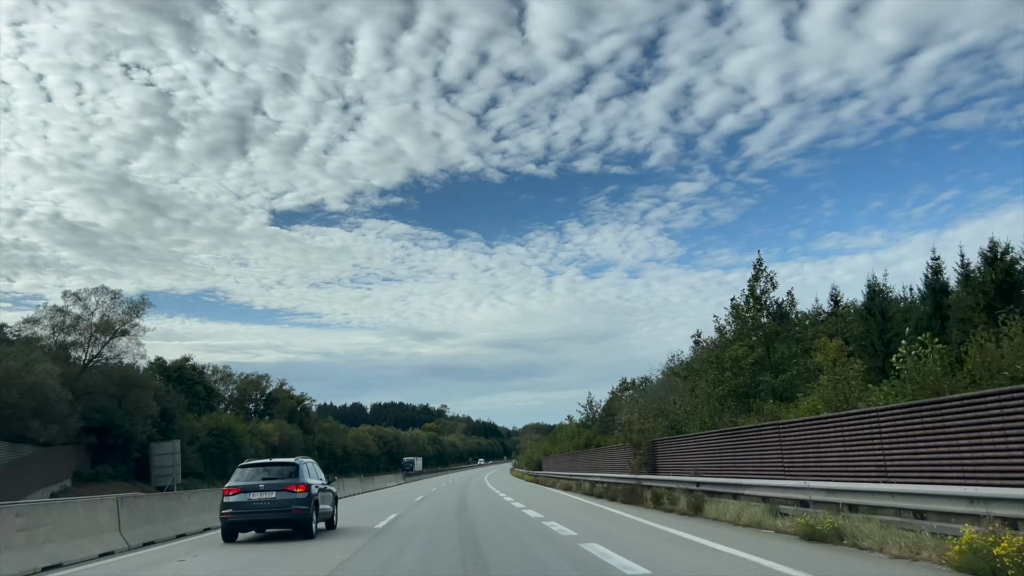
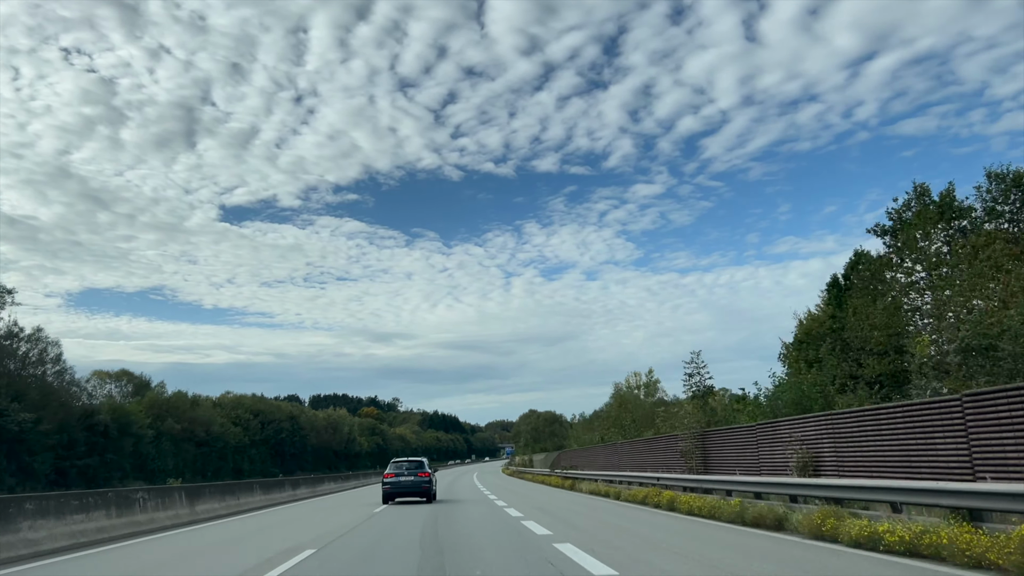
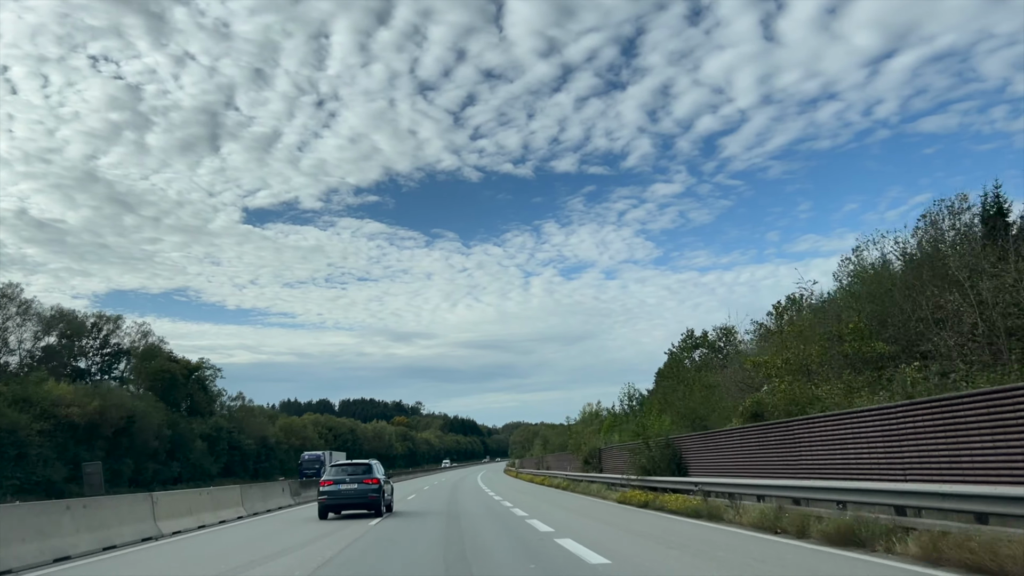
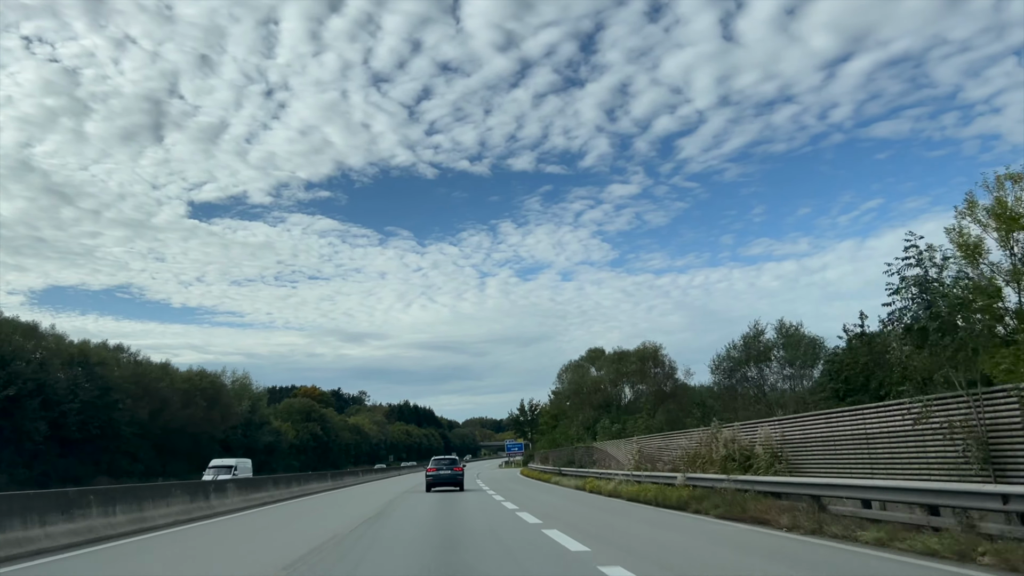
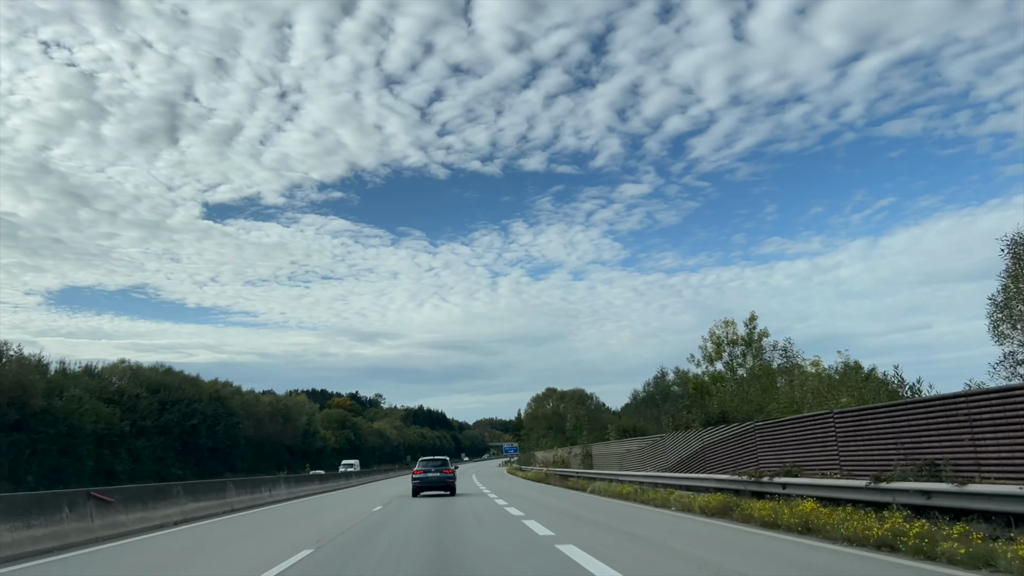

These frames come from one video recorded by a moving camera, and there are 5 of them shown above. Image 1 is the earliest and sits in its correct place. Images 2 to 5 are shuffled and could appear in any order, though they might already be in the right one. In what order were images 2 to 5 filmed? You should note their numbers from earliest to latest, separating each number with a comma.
3, 2, 5, 4
